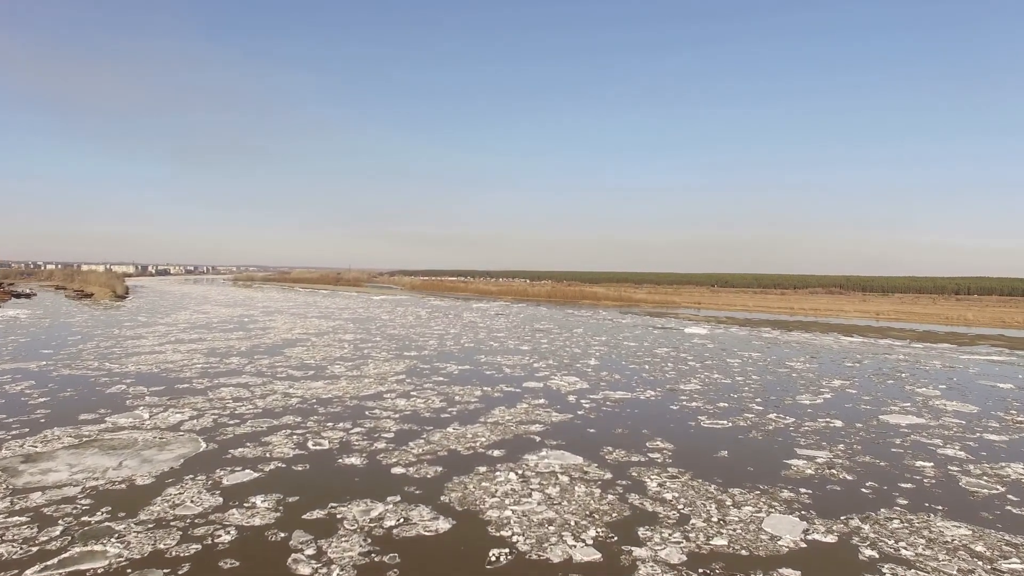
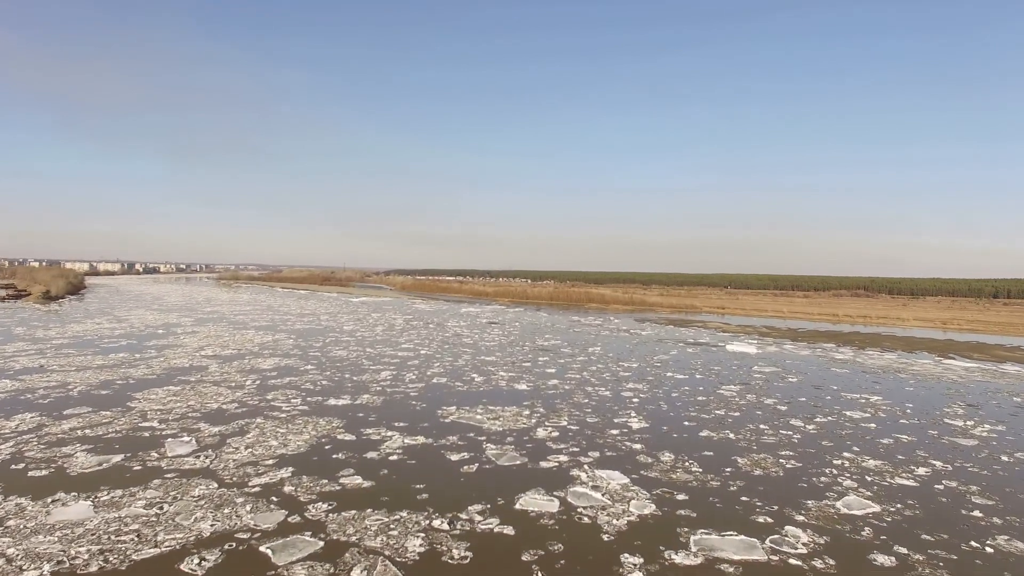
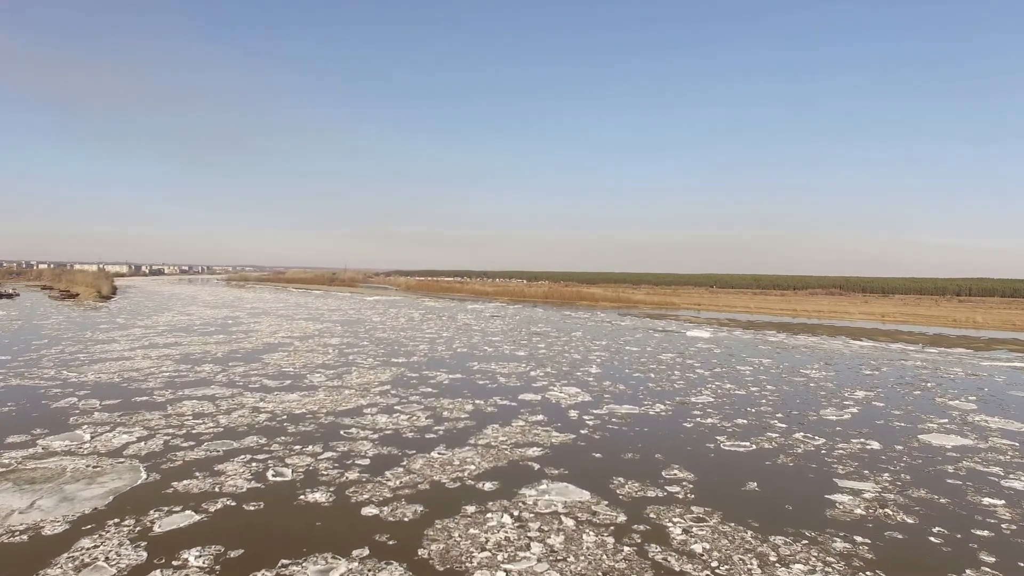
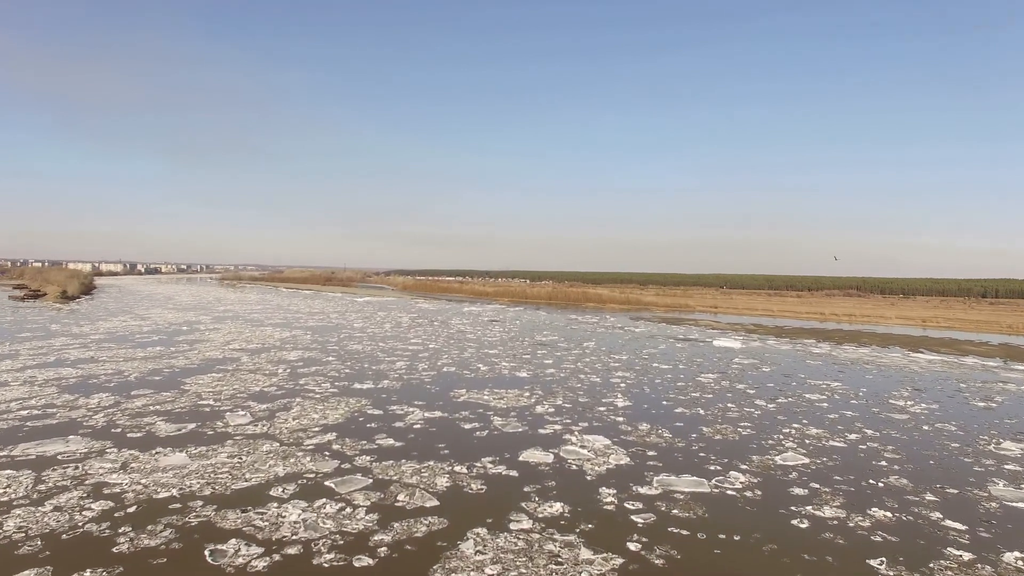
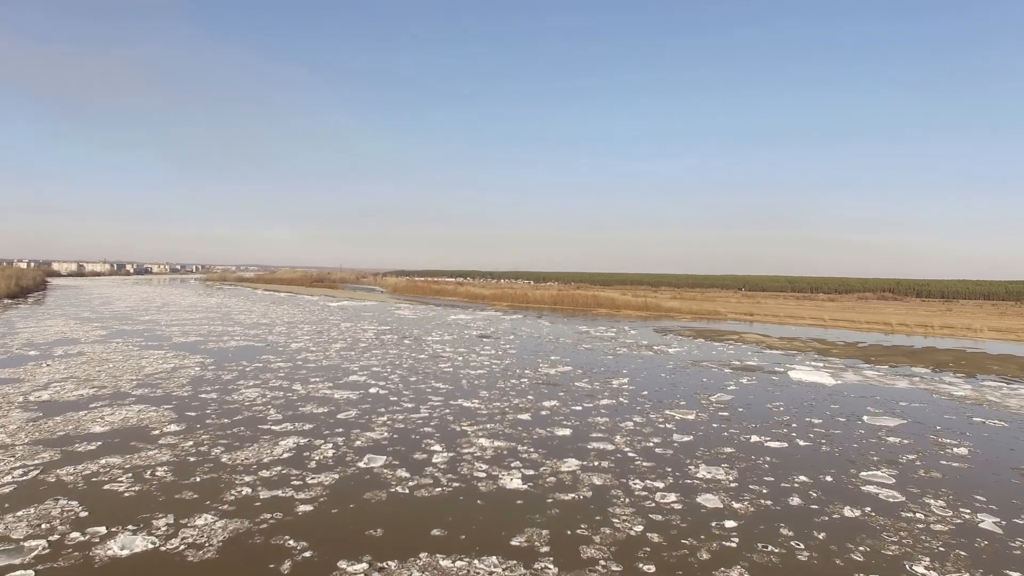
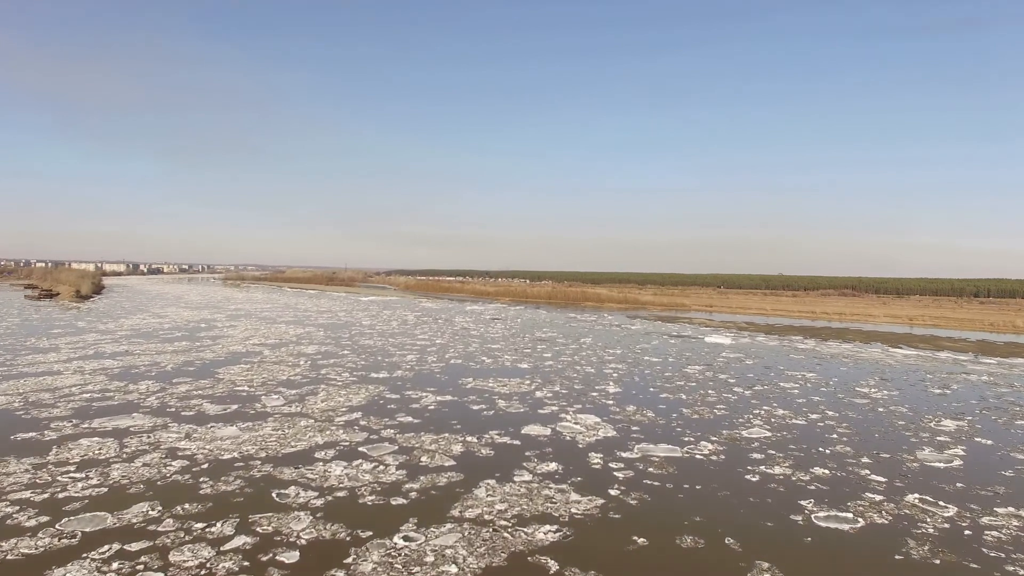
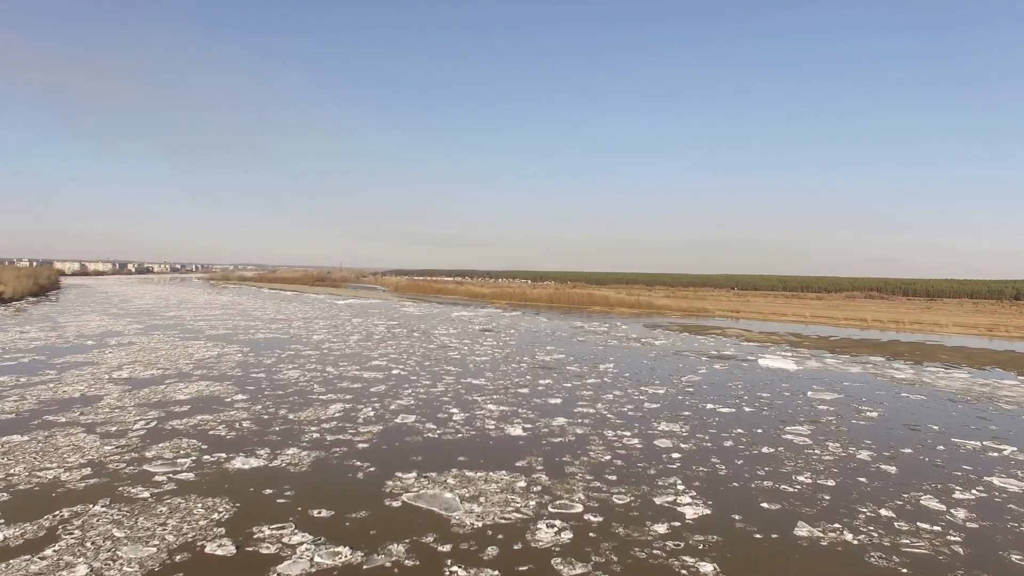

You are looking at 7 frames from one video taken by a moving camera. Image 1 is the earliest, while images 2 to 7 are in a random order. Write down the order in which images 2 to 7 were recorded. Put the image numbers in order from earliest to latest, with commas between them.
3, 6, 4, 2, 7, 5
